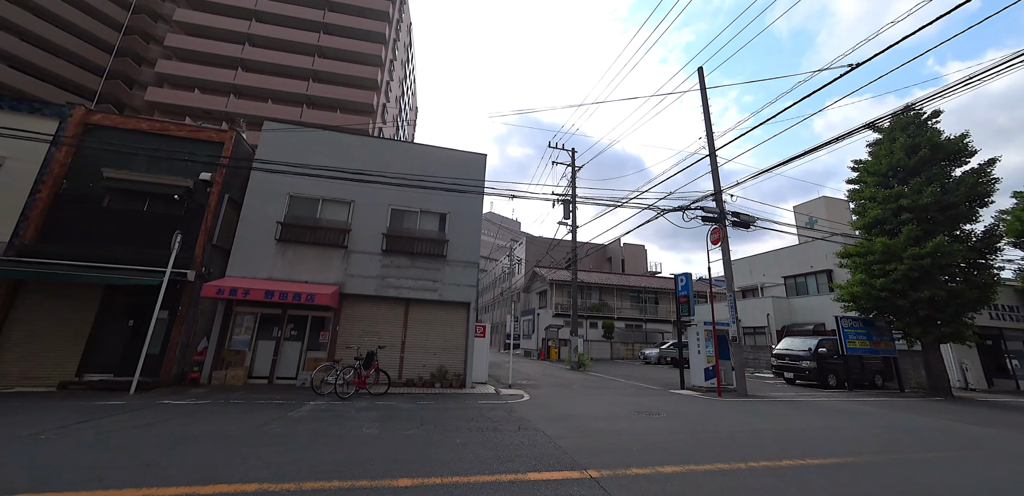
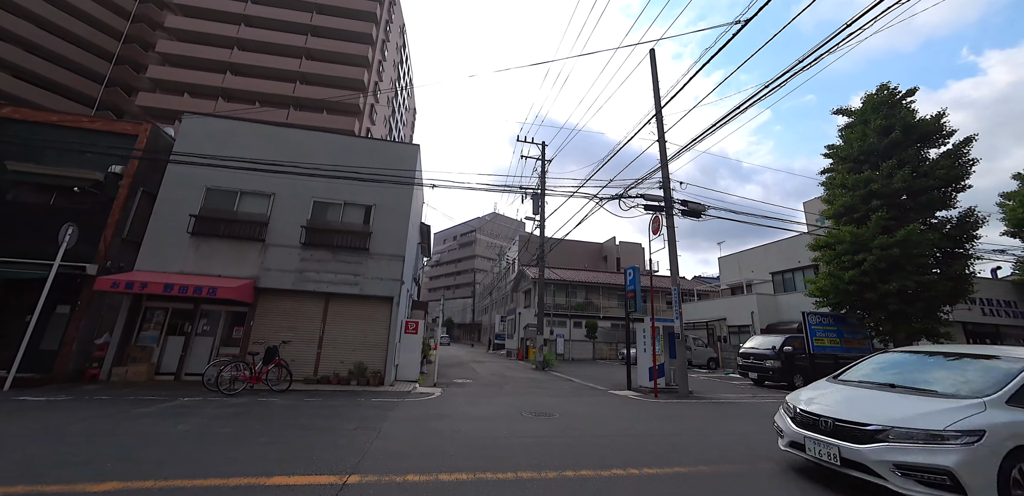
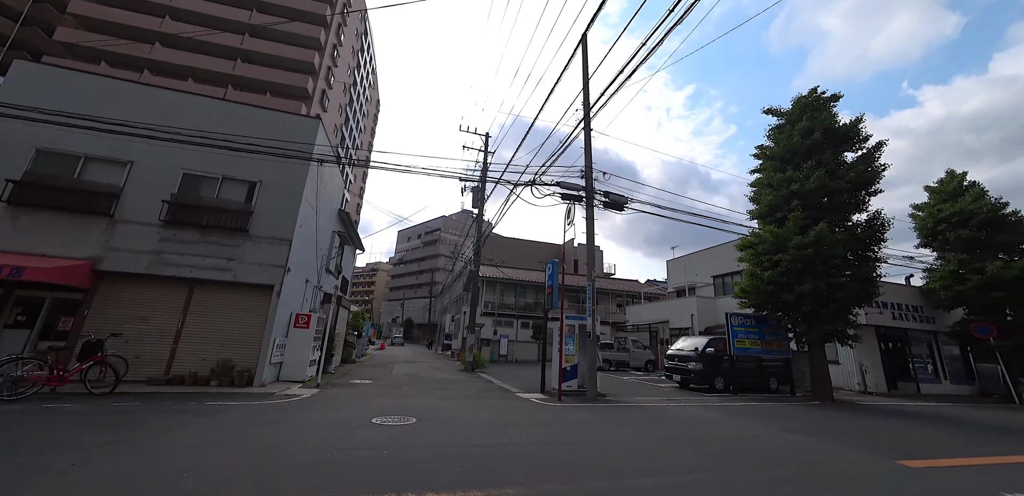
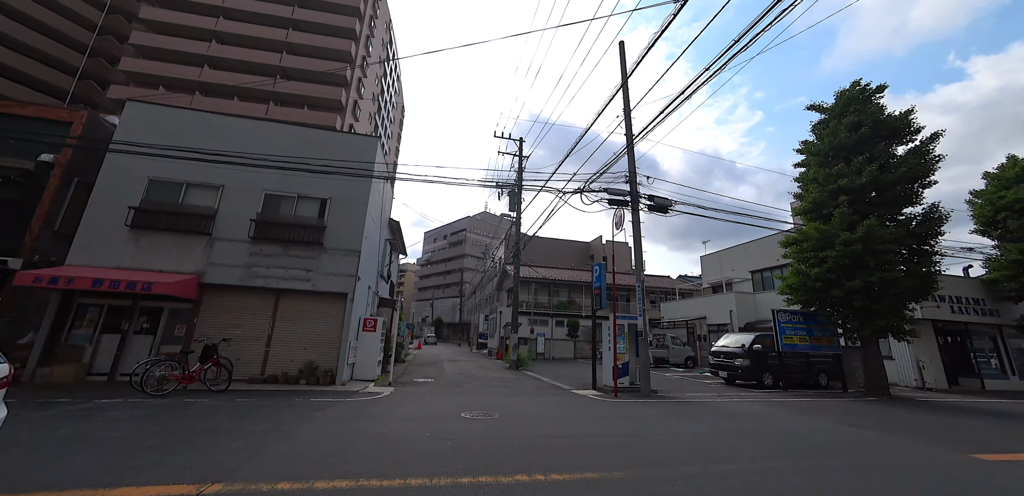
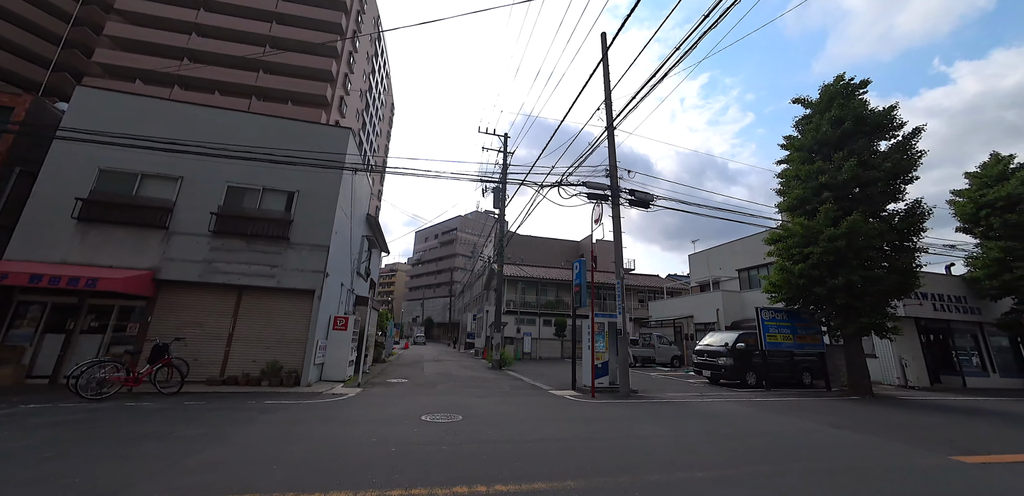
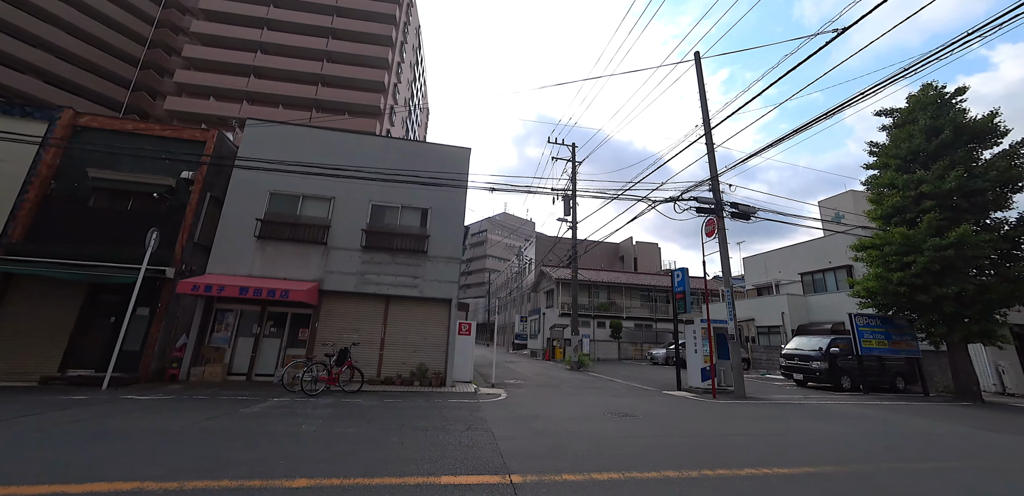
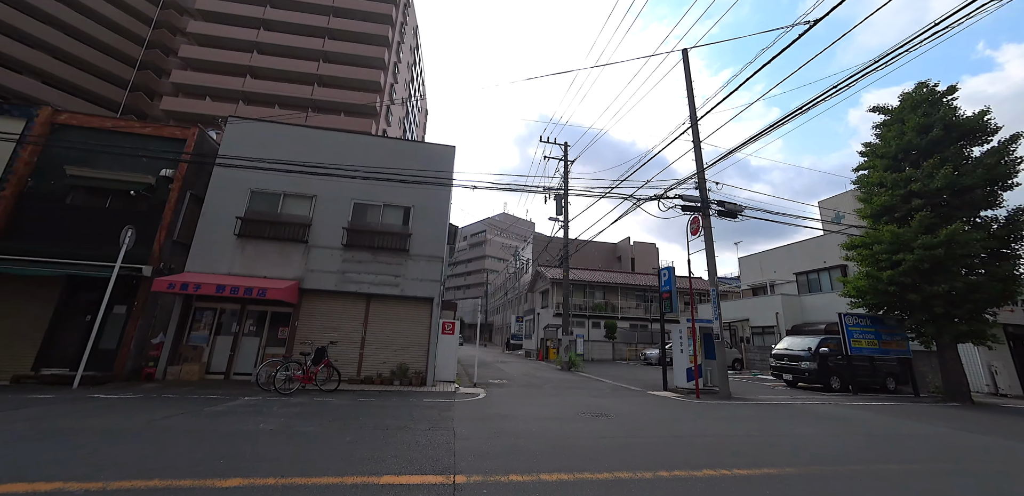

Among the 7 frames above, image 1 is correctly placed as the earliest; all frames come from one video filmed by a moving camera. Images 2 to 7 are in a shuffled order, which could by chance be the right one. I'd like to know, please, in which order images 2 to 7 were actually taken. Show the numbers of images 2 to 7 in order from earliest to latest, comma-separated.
6, 7, 2, 4, 5, 3
